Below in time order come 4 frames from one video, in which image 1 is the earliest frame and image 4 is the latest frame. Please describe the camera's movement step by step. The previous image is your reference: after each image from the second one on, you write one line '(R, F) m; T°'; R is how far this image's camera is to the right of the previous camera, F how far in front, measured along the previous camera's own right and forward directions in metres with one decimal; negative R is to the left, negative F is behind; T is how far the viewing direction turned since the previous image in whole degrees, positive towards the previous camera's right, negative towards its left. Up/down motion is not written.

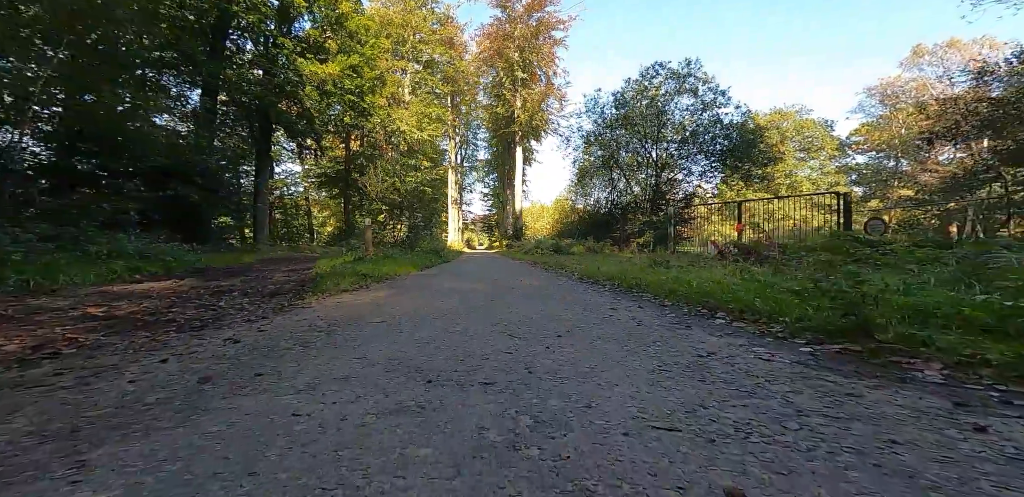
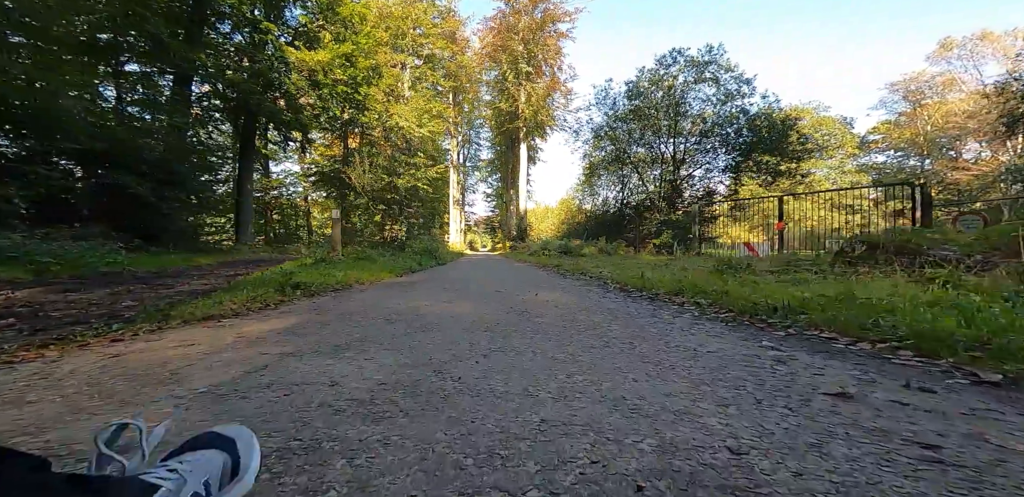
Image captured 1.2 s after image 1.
(0.0, +0.8) m; 0°
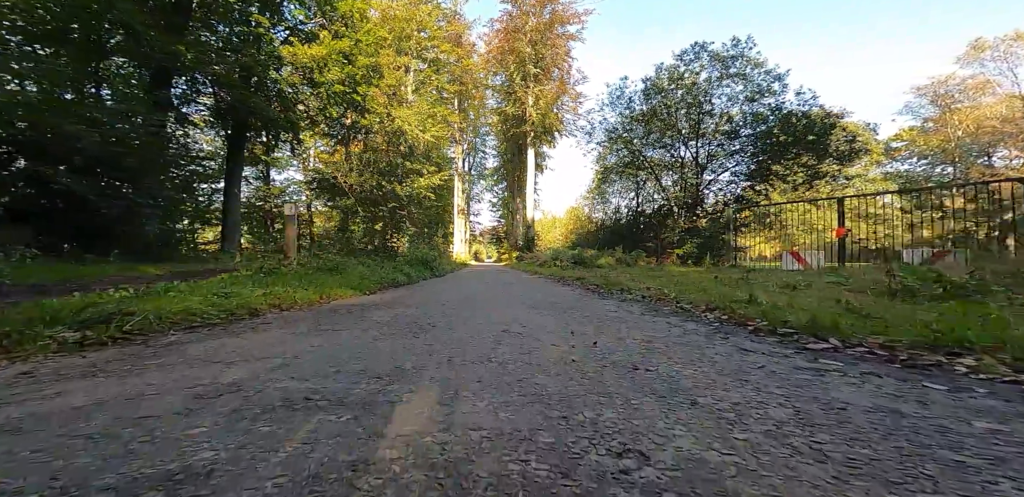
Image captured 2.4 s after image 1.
(0.0, +0.8) m; -1°
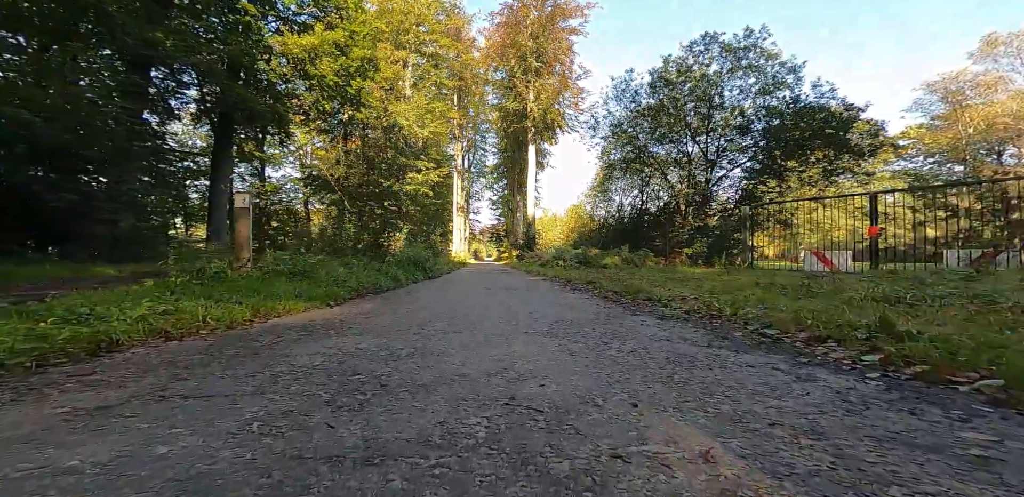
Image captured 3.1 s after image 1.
(0.0, +0.4) m; 0°
